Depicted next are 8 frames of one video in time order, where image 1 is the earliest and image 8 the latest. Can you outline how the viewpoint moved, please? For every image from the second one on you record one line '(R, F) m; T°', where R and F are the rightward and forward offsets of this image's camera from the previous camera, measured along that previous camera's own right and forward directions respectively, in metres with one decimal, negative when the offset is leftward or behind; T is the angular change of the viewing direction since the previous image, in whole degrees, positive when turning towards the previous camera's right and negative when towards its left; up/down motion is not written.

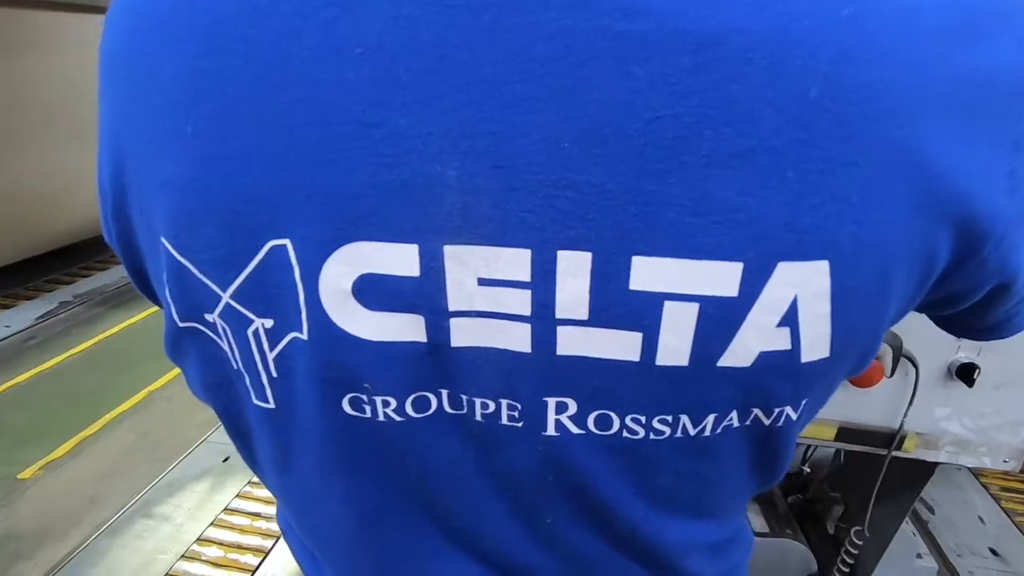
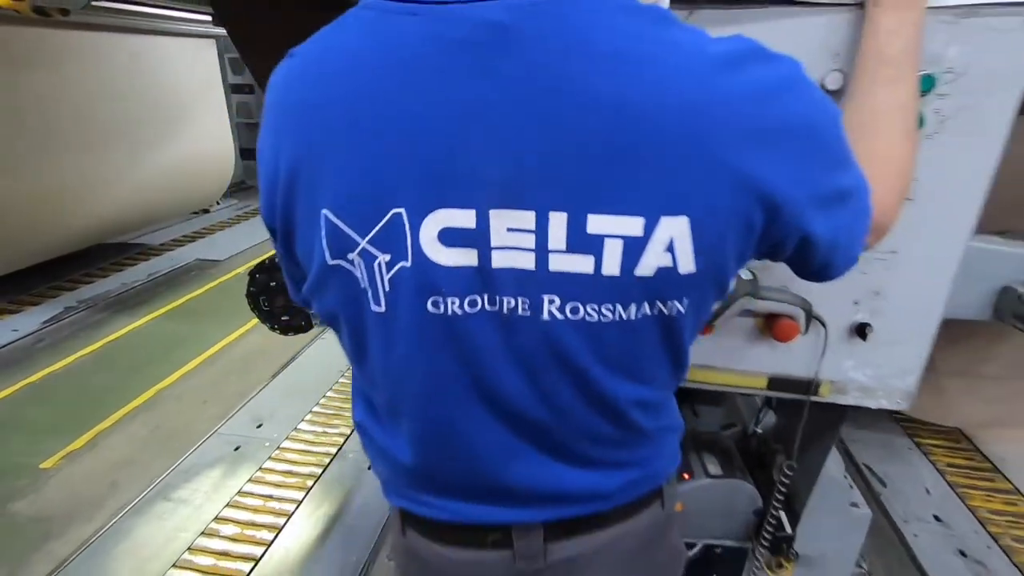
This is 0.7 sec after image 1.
(0.0, -0.2) m; +1°
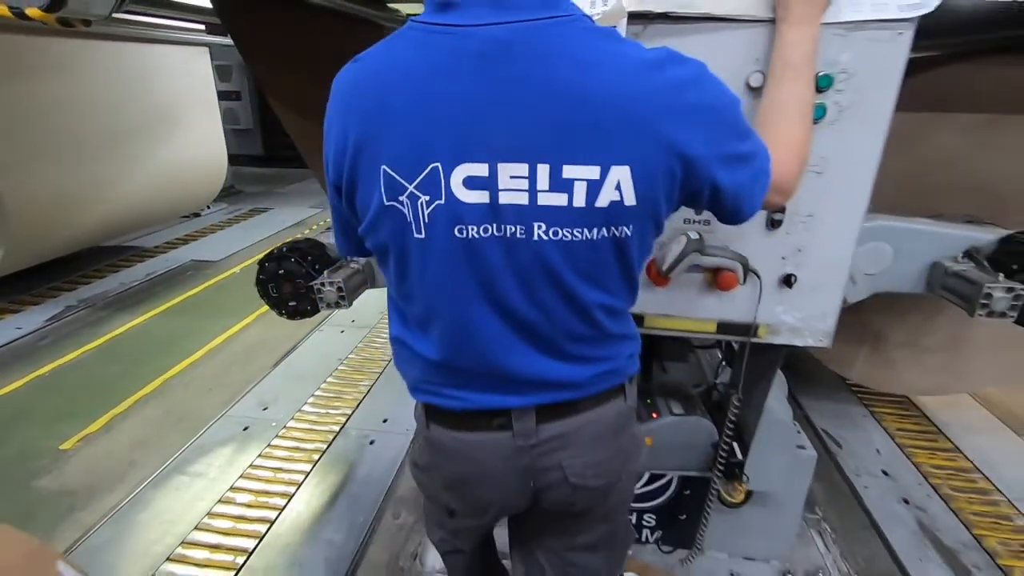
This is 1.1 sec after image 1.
(0.0, -0.2) m; +2°
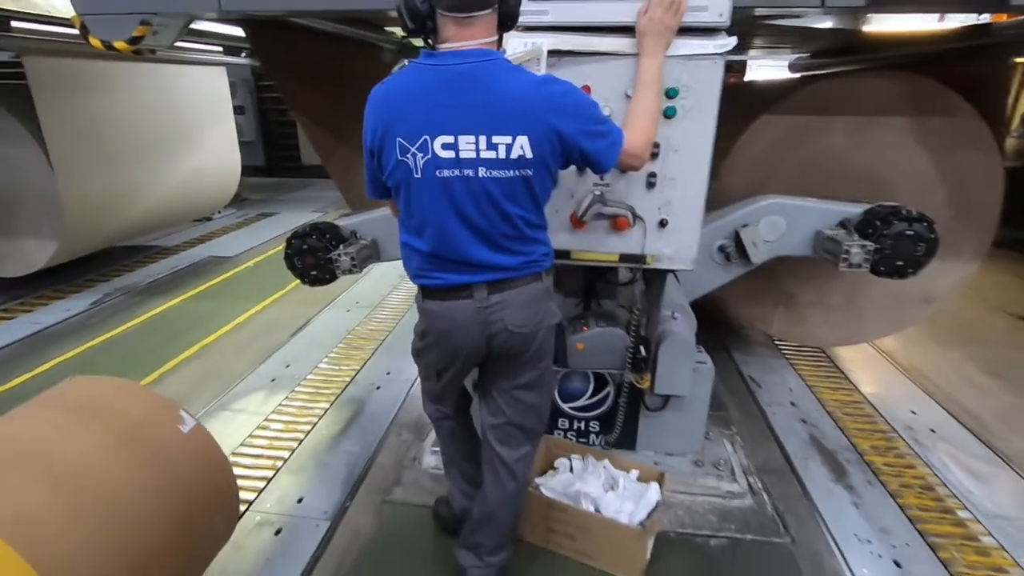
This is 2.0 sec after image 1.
(+0.1, -0.6) m; +1°
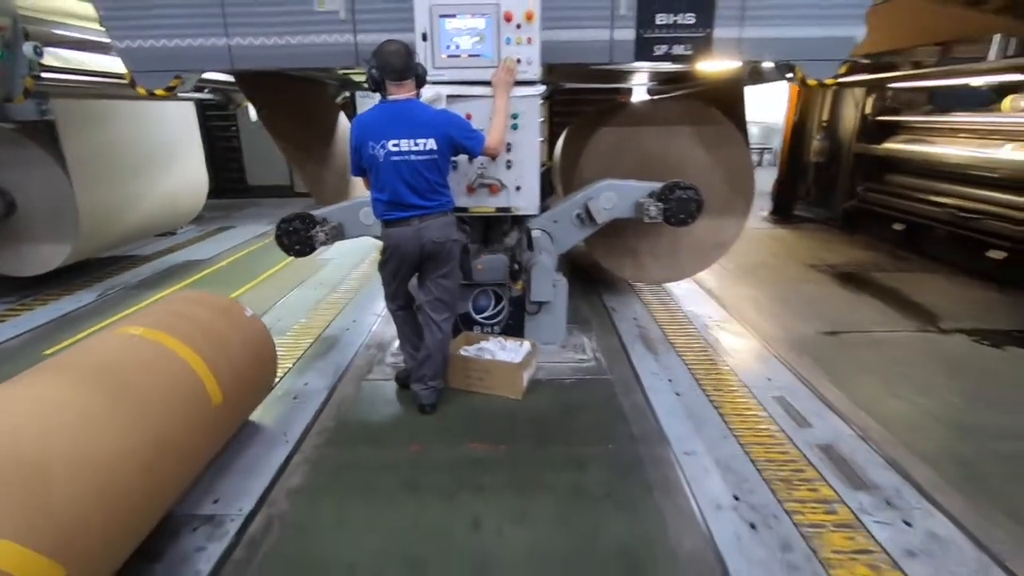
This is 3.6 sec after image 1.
(+0.1, -1.3) m; +6°
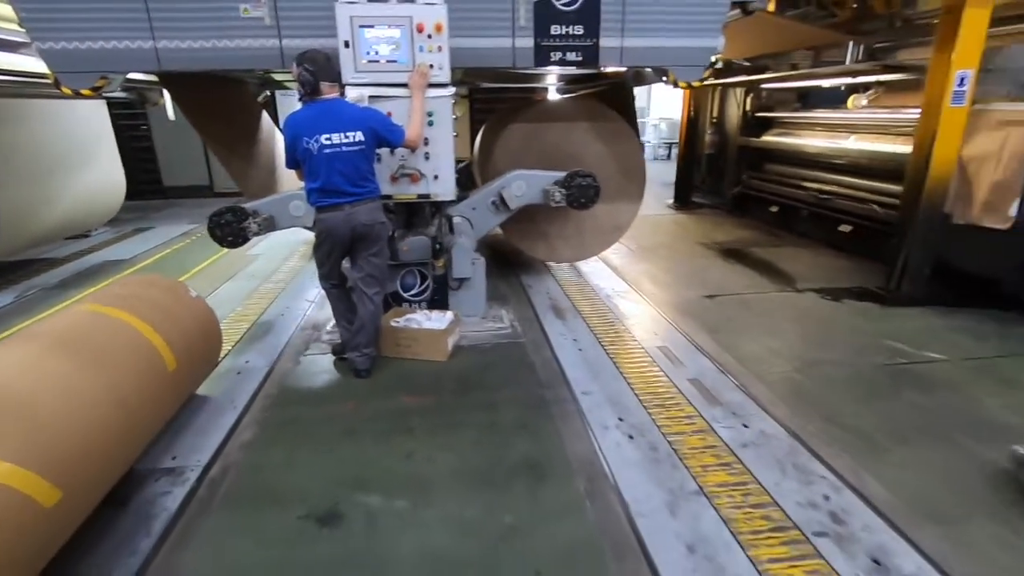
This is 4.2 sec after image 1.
(+0.1, -0.5) m; +7°
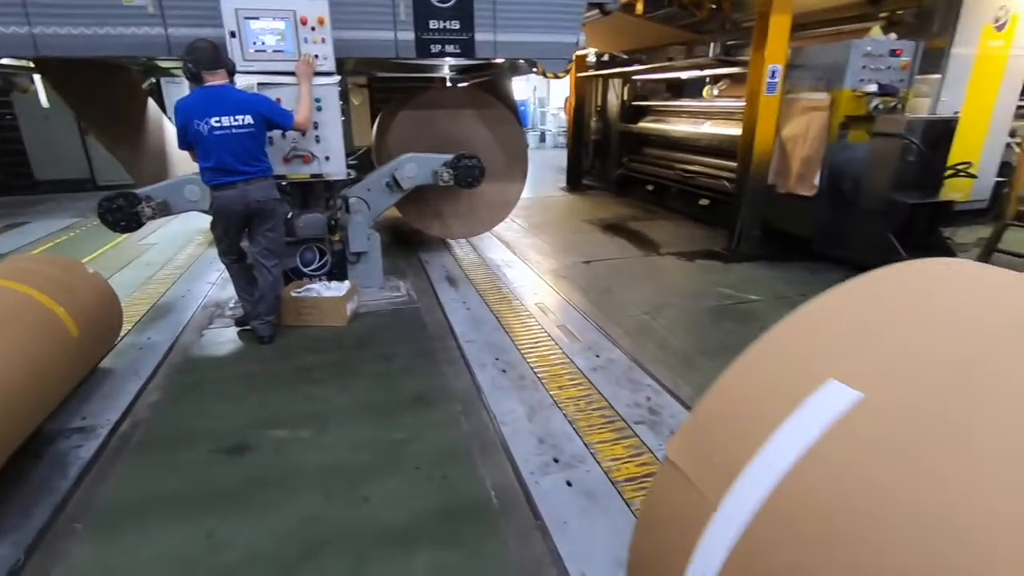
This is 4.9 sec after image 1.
(+0.2, -0.5) m; +9°
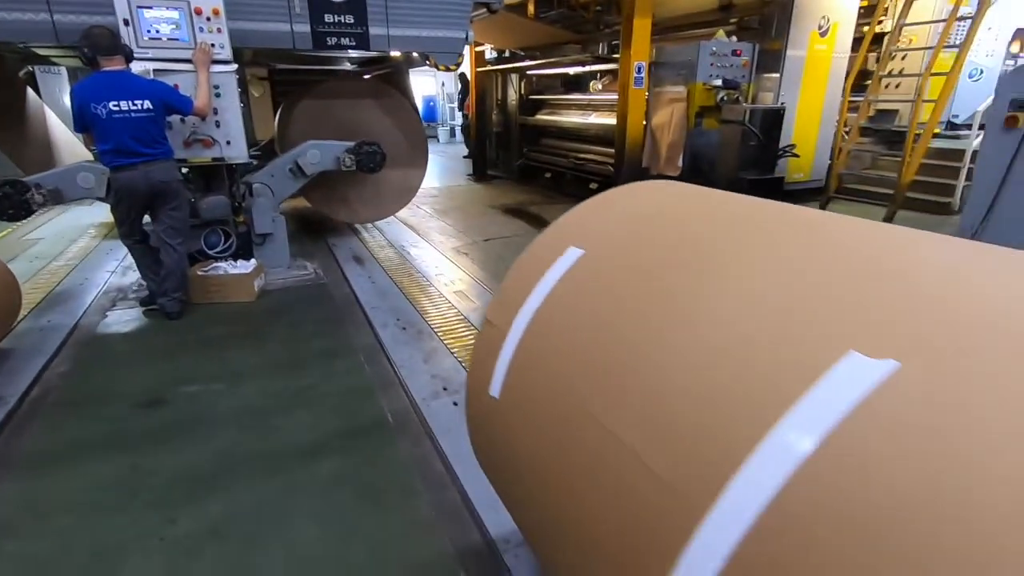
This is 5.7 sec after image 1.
(+0.2, -0.5) m; +8°
